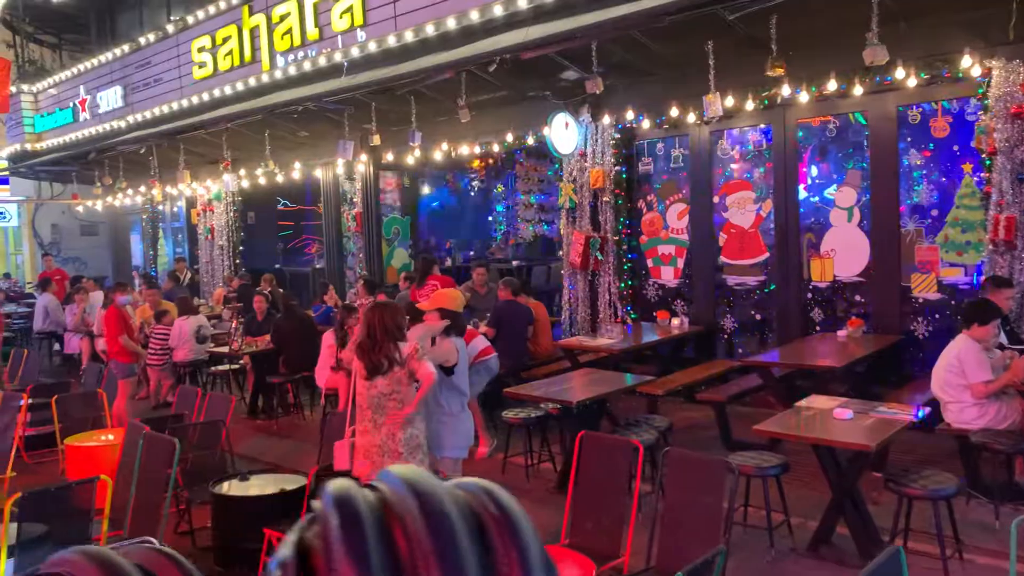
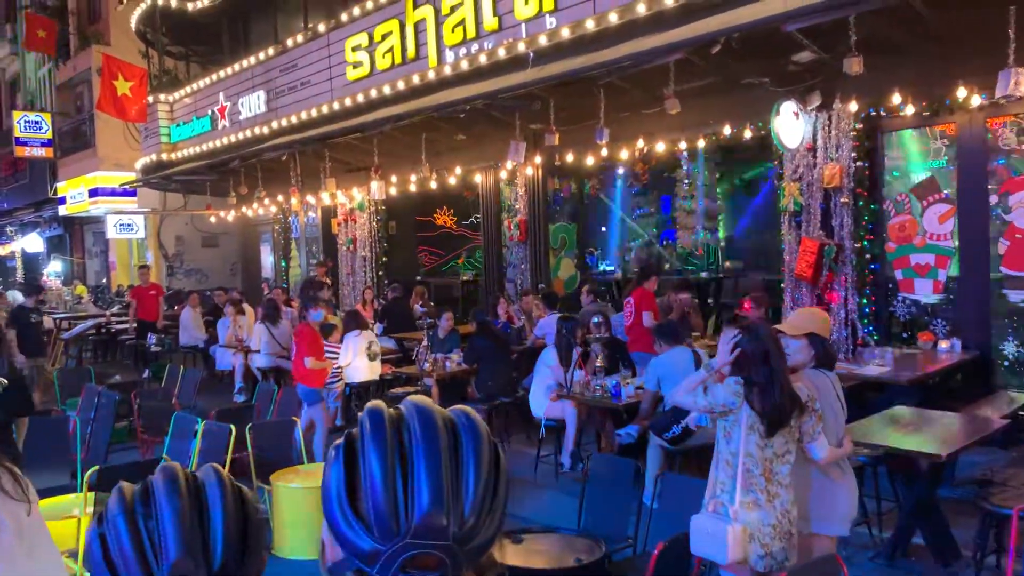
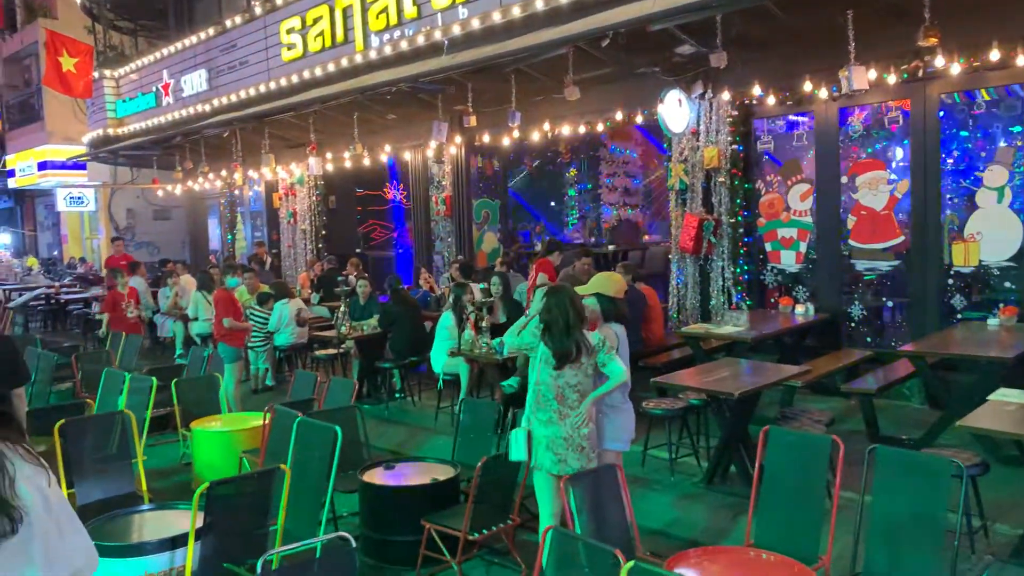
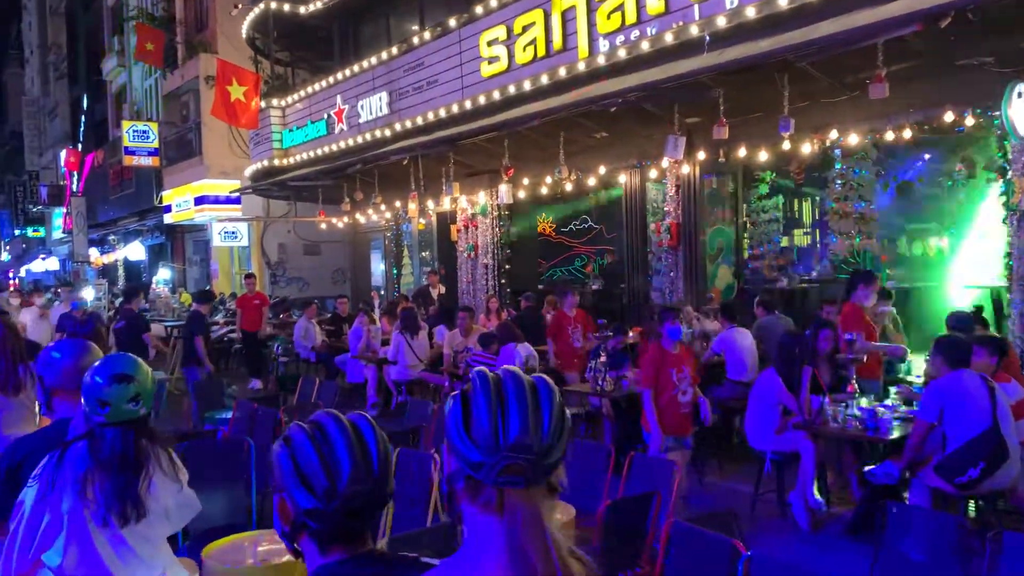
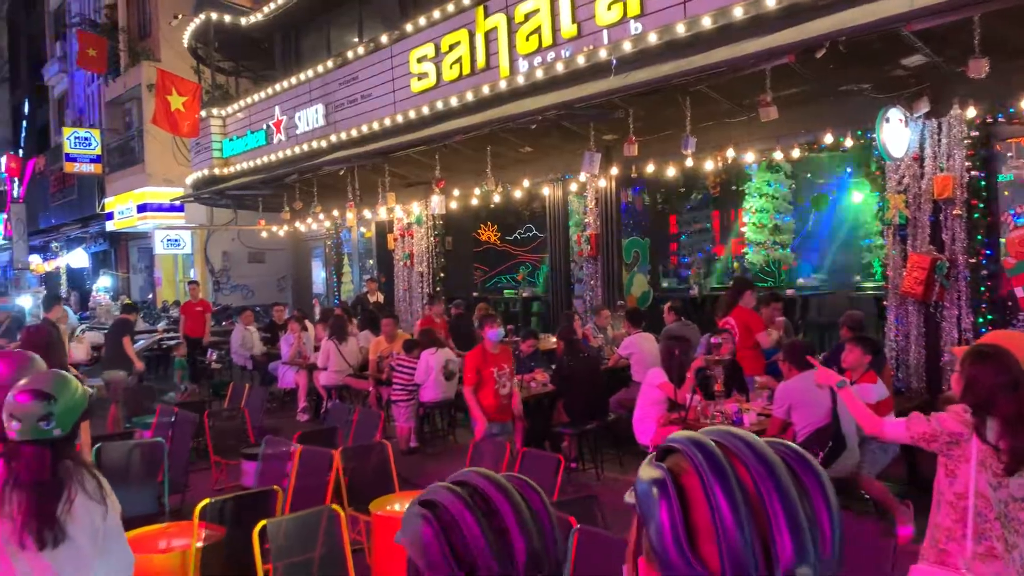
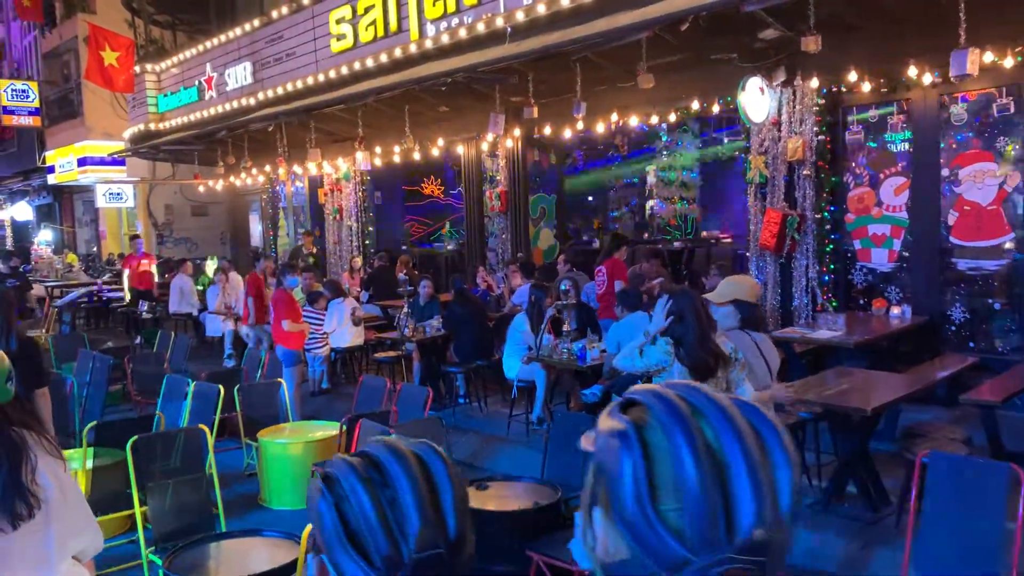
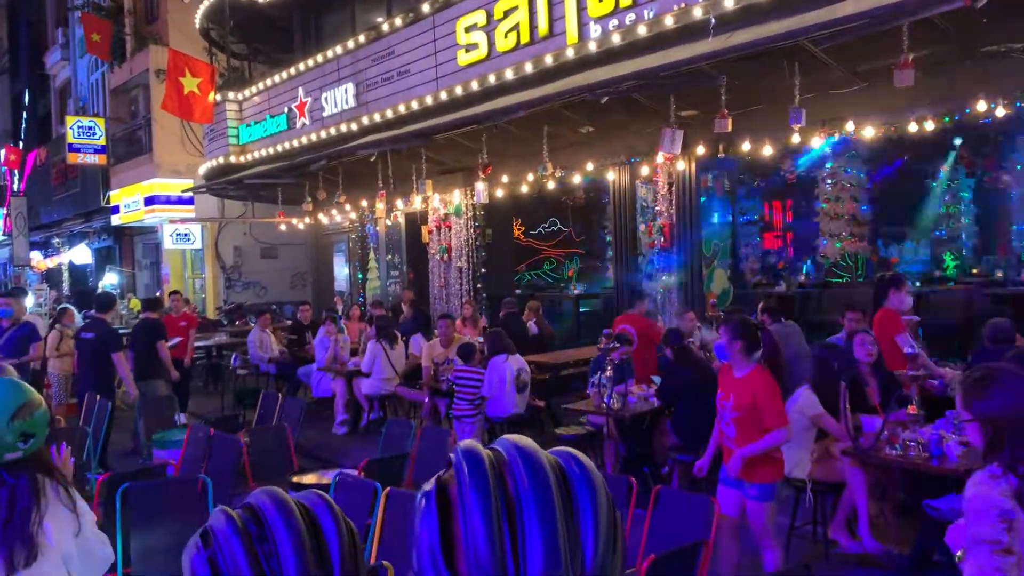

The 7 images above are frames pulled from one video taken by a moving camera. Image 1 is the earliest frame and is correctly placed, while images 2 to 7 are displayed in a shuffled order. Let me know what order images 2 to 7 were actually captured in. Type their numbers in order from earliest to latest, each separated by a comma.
3, 6, 2, 5, 4, 7
